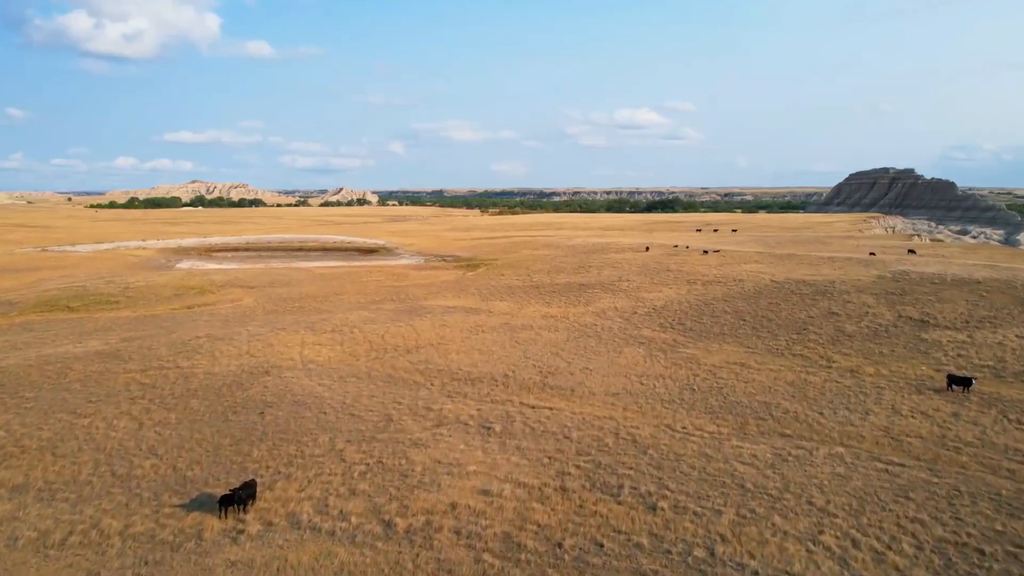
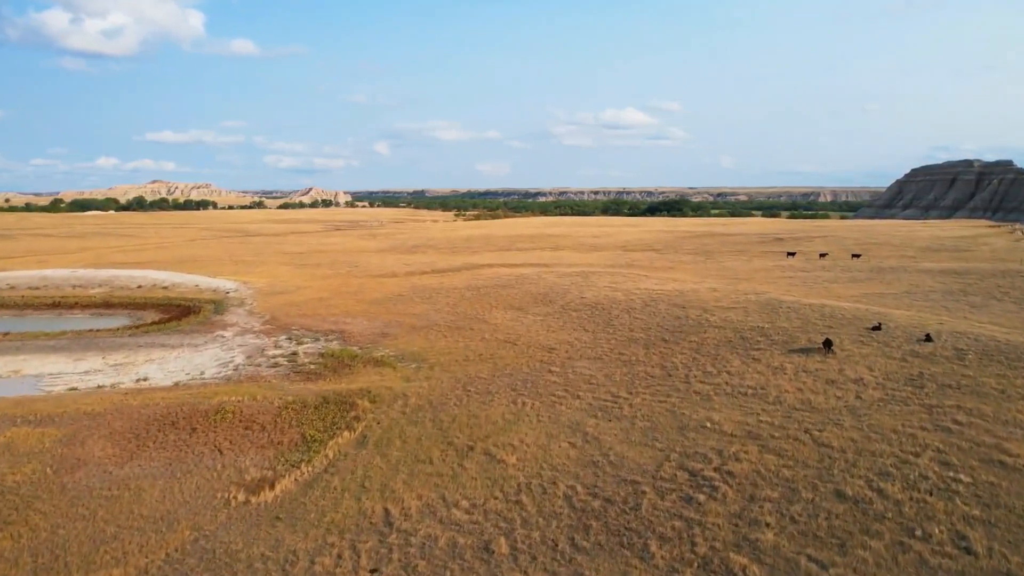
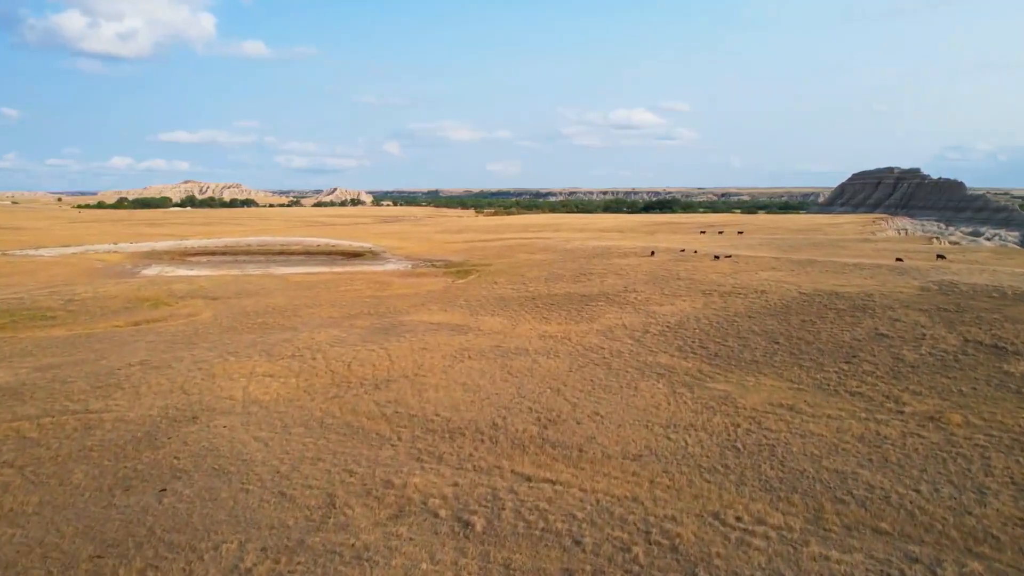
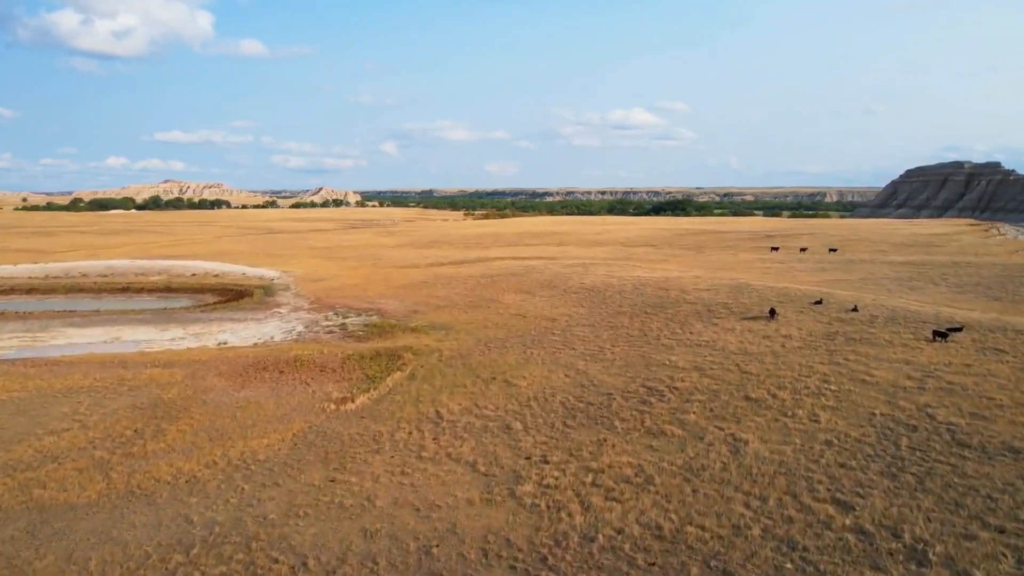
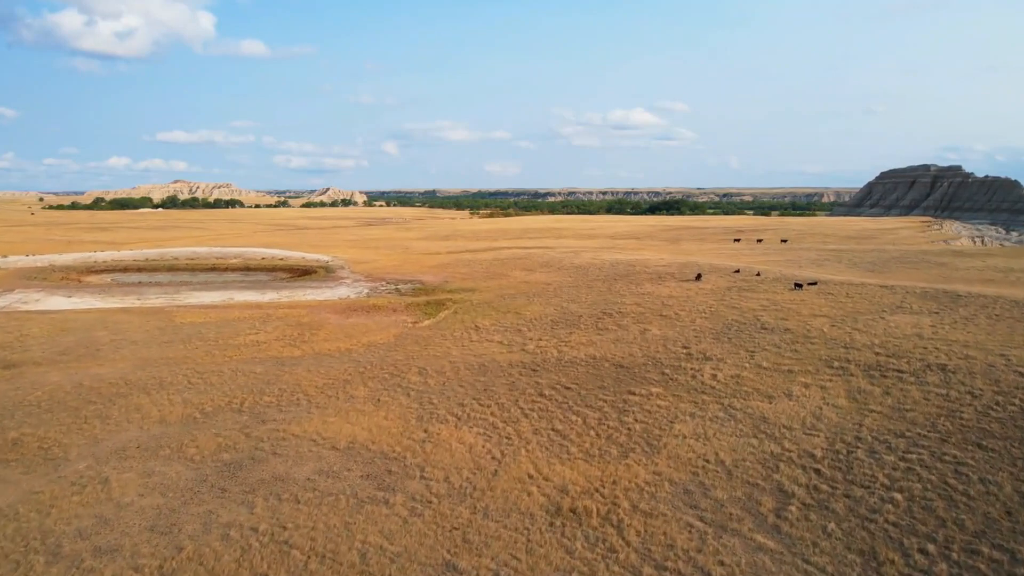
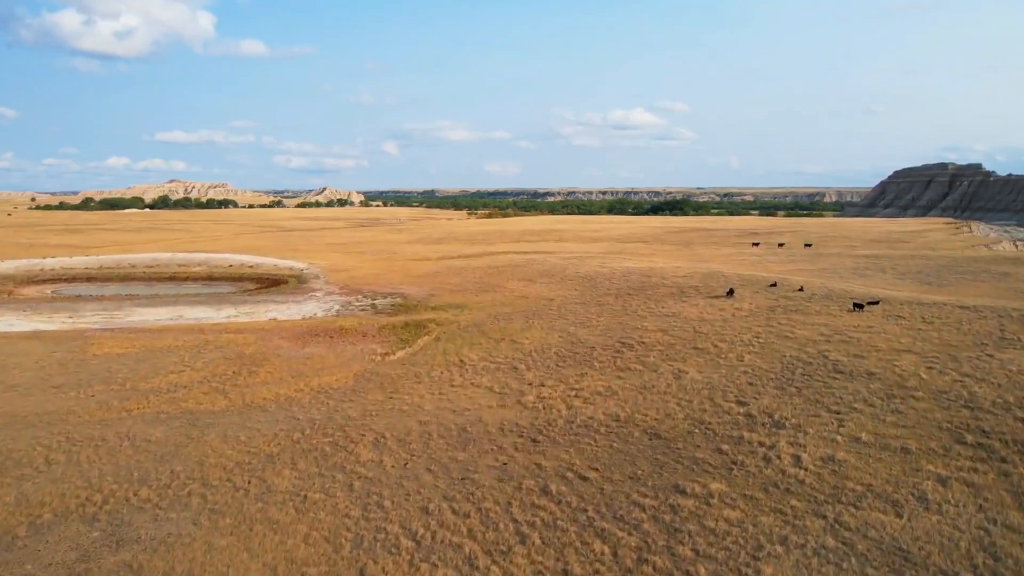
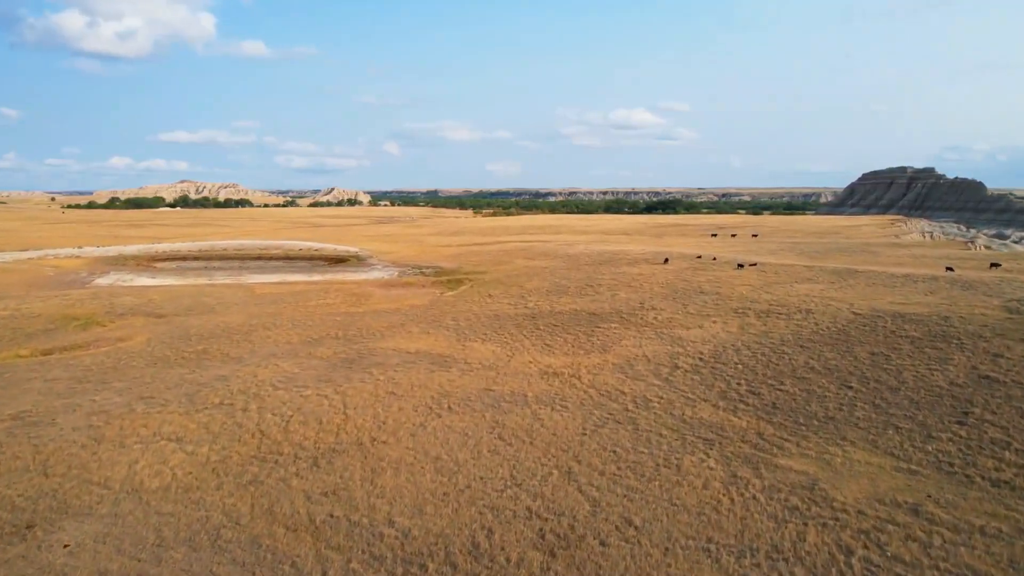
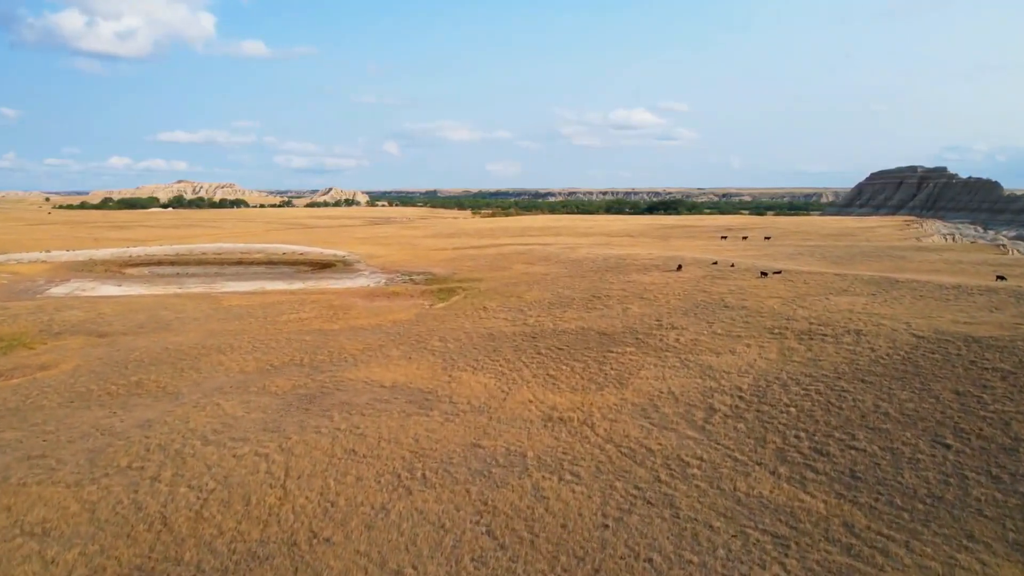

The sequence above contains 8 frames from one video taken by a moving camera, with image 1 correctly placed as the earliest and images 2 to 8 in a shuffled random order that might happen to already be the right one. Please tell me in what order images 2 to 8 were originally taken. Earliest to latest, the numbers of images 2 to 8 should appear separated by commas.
3, 7, 8, 5, 6, 4, 2
